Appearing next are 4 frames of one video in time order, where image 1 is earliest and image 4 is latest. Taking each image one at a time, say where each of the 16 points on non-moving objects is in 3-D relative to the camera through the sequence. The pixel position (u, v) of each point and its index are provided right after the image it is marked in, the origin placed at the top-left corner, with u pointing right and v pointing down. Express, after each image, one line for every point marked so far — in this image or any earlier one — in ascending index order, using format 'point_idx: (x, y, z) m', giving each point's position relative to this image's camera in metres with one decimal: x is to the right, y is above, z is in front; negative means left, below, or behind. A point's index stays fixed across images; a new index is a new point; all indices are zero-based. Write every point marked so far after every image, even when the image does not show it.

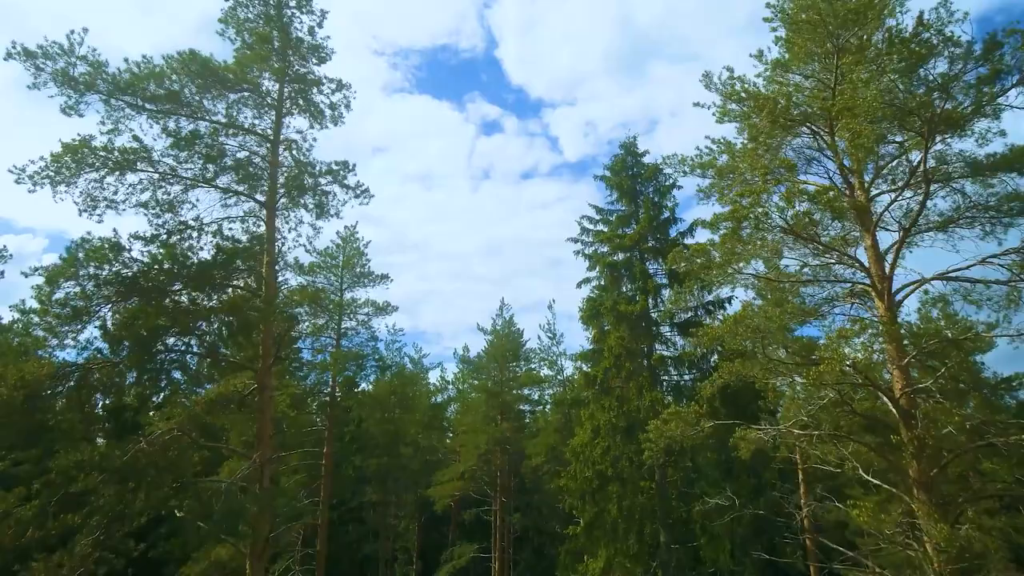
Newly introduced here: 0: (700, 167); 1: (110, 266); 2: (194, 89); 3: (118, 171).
0: (+3.7, +2.4, +15.1) m
1: (-5.8, +0.3, +11.0) m
2: (-5.4, +3.4, +13.0) m
3: (-6.2, +1.9, +12.2) m
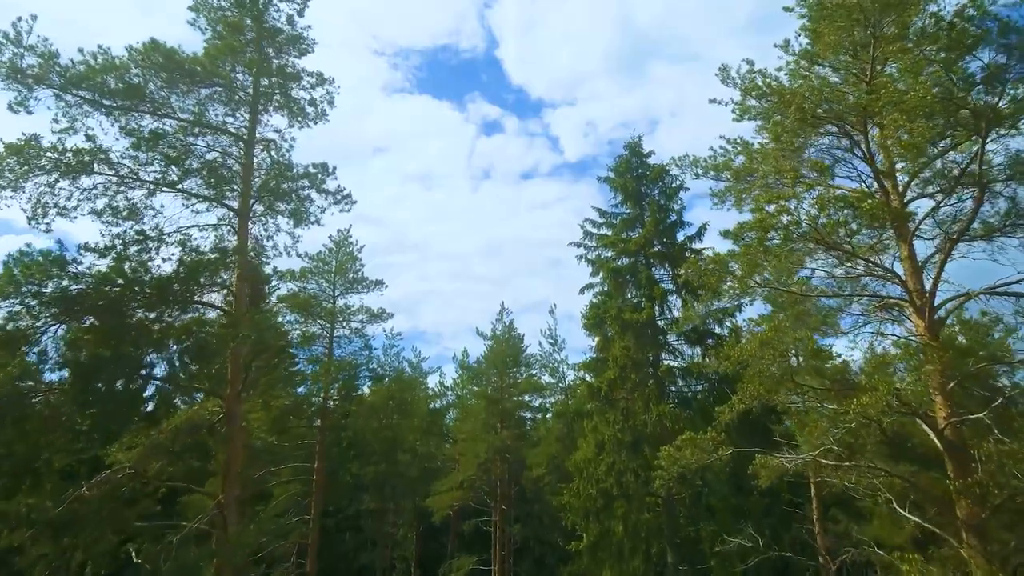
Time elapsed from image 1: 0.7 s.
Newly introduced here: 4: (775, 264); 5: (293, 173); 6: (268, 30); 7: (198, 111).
0: (+3.6, +2.1, +13.8) m
1: (-5.8, +0.1, +9.8) m
2: (-5.4, +3.1, +11.8) m
3: (-6.3, +1.6, +10.9) m
4: (+4.1, +0.4, +11.8) m
5: (-3.5, +1.8, +12.3) m
6: (-4.1, +4.3, +12.8) m
7: (-4.9, +2.8, +12.0) m
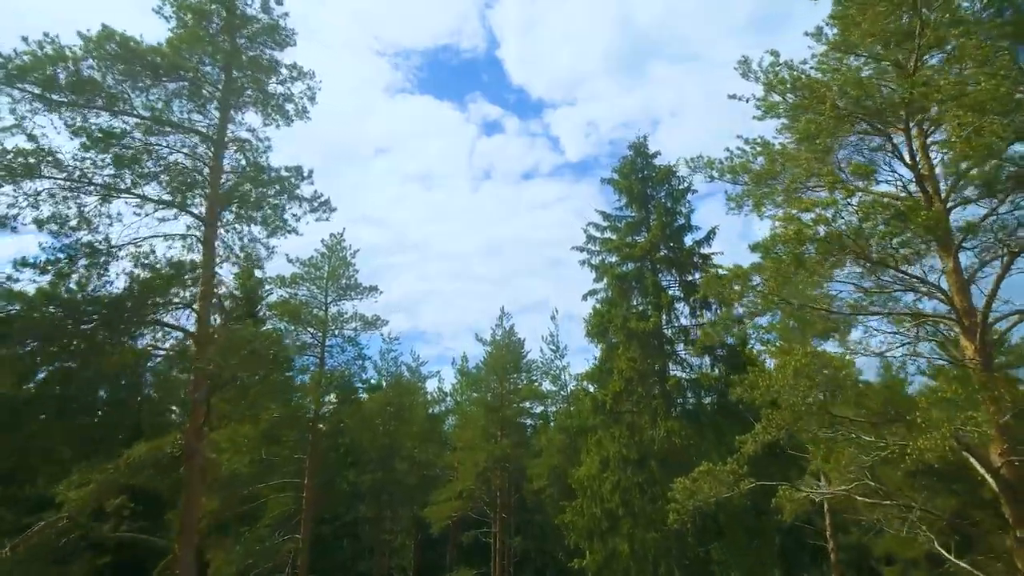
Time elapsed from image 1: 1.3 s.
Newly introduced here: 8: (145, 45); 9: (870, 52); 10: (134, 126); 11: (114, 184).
0: (+3.6, +1.9, +12.6) m
1: (-5.8, -0.2, +8.5) m
2: (-5.4, +2.9, +10.5) m
3: (-6.3, +1.4, +9.7) m
4: (+4.0, +0.1, +10.5) m
5: (-3.5, +1.6, +11.1) m
6: (-4.1, +4.1, +11.6) m
7: (-4.9, +2.5, +10.8) m
8: (-5.1, +3.4, +10.6) m
9: (+5.0, +3.3, +10.8) m
10: (-5.2, +2.2, +10.5) m
11: (-5.3, +1.4, +10.2) m
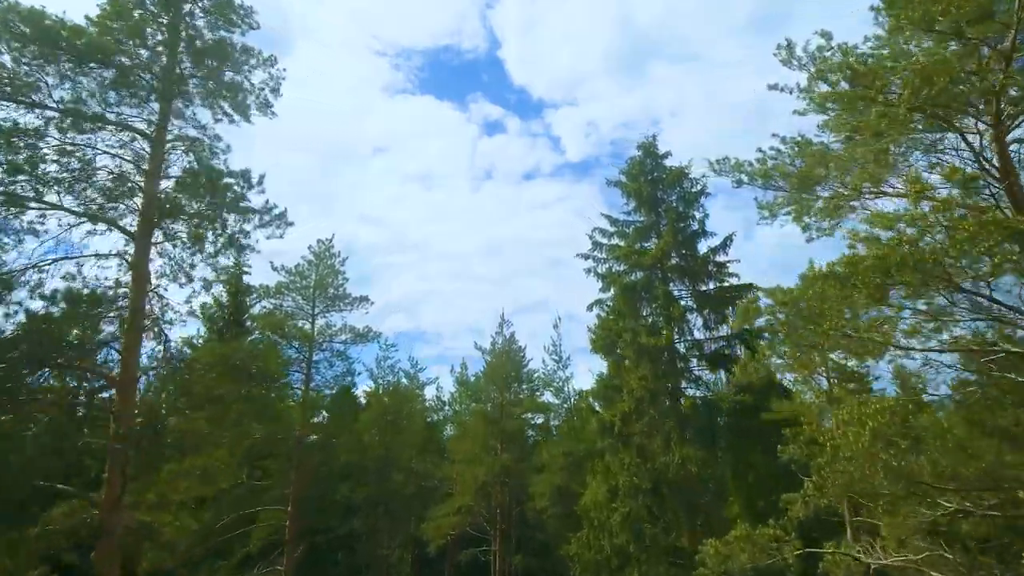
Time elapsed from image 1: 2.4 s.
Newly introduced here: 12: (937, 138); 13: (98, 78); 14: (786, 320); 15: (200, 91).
0: (+3.6, +1.6, +10.7) m
1: (-5.8, -0.5, +6.6) m
2: (-5.4, +2.5, +8.6) m
3: (-6.3, +1.0, +7.8) m
4: (+4.0, -0.2, +8.6) m
5: (-3.5, +1.3, +9.1) m
6: (-4.1, +3.7, +9.7) m
7: (-4.9, +2.2, +8.9) m
8: (-5.1, +3.0, +8.7) m
9: (+5.0, +3.0, +8.9) m
10: (-5.2, +1.9, +8.6) m
11: (-5.3, +1.0, +8.3) m
12: (+5.2, +1.8, +9.2) m
13: (-4.8, +2.4, +9.0) m
14: (+3.3, -0.3, +9.5) m
15: (-4.0, +2.5, +9.8) m
